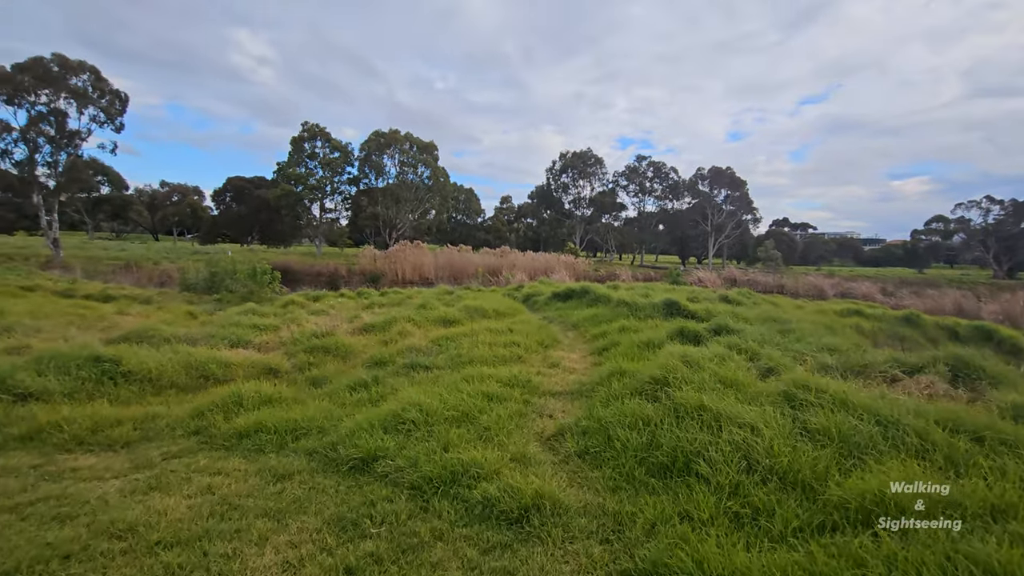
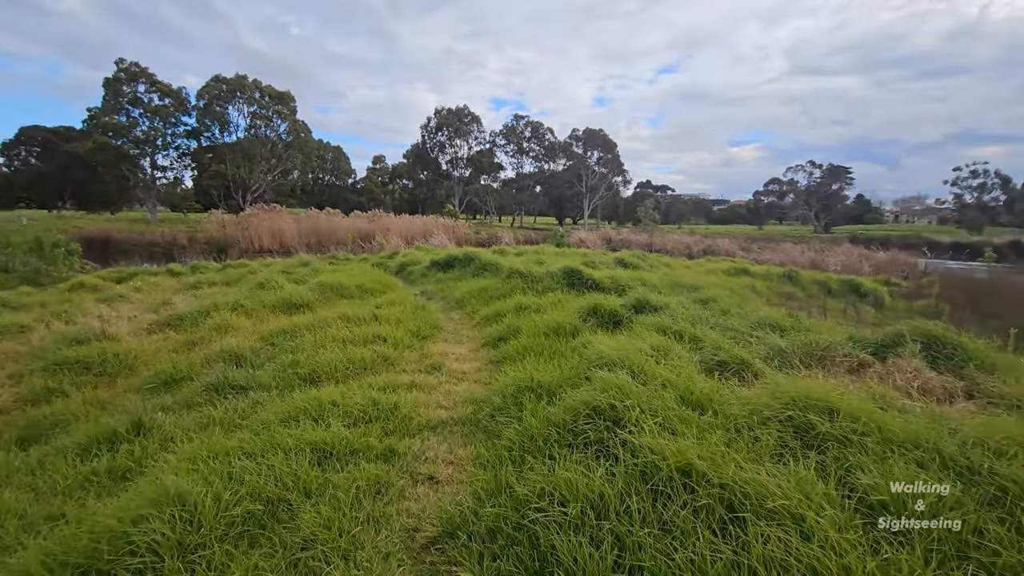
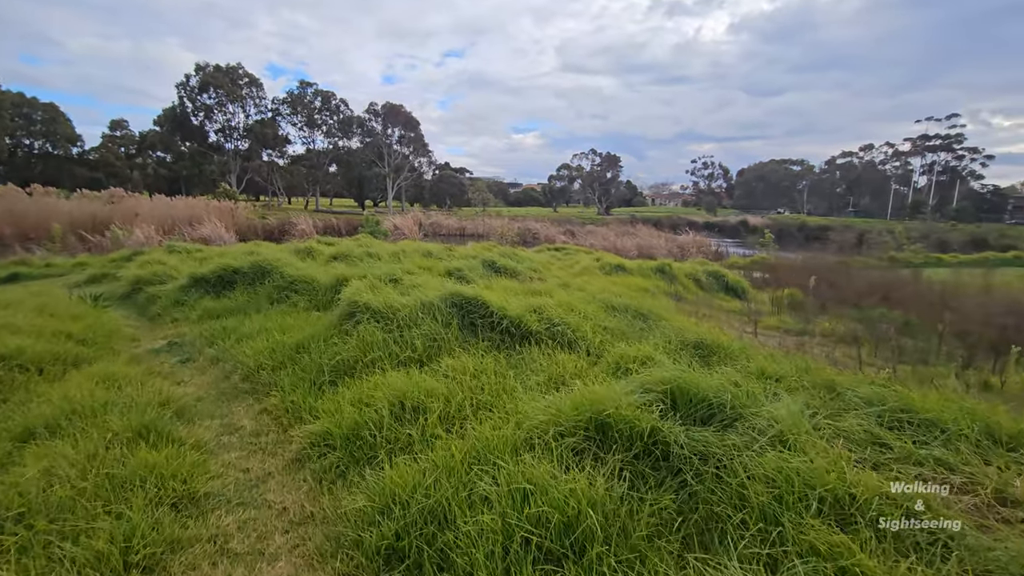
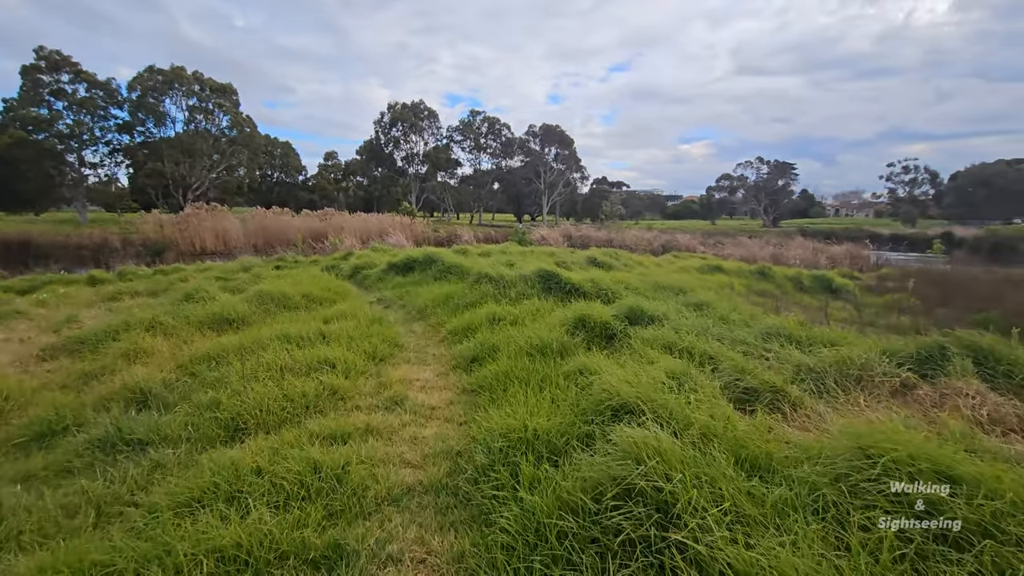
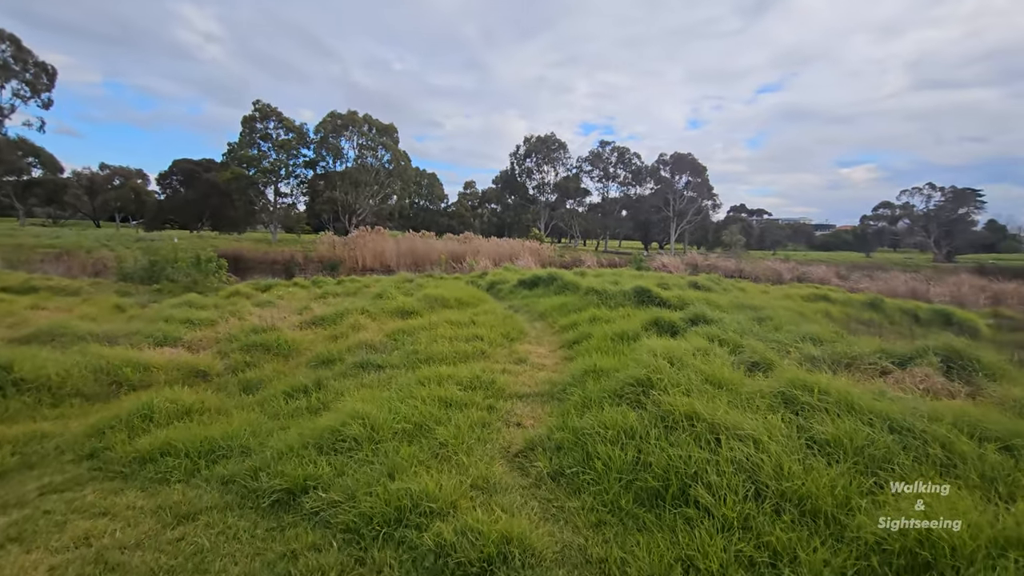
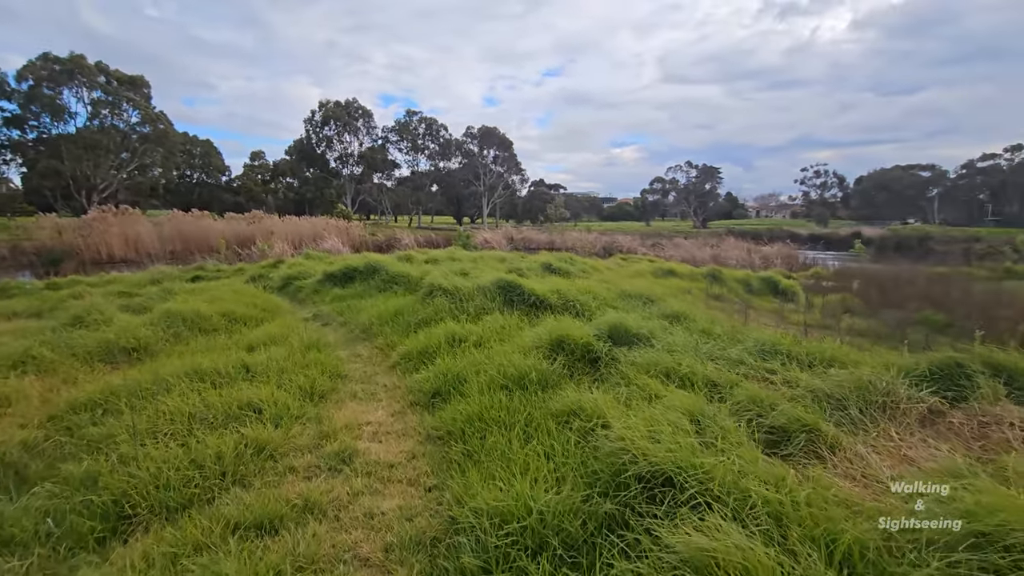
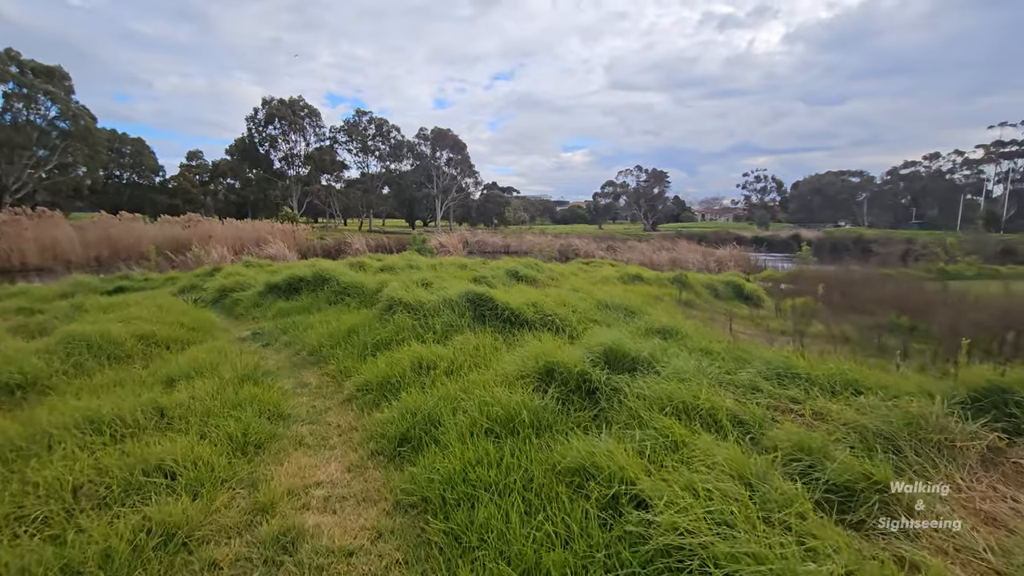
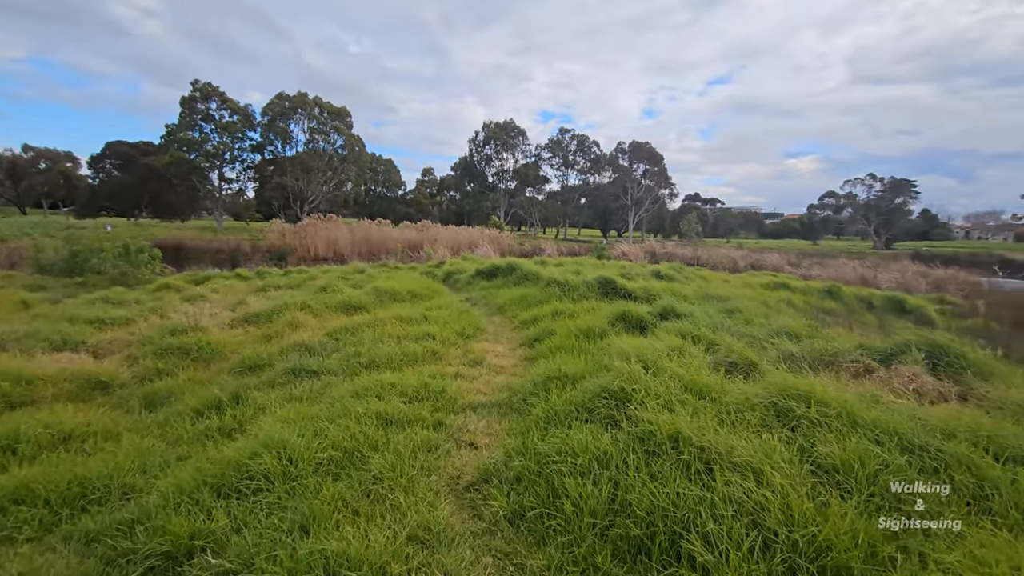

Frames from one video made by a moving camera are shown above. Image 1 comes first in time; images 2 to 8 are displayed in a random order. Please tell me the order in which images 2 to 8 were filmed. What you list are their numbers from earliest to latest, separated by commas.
5, 8, 2, 4, 6, 7, 3
